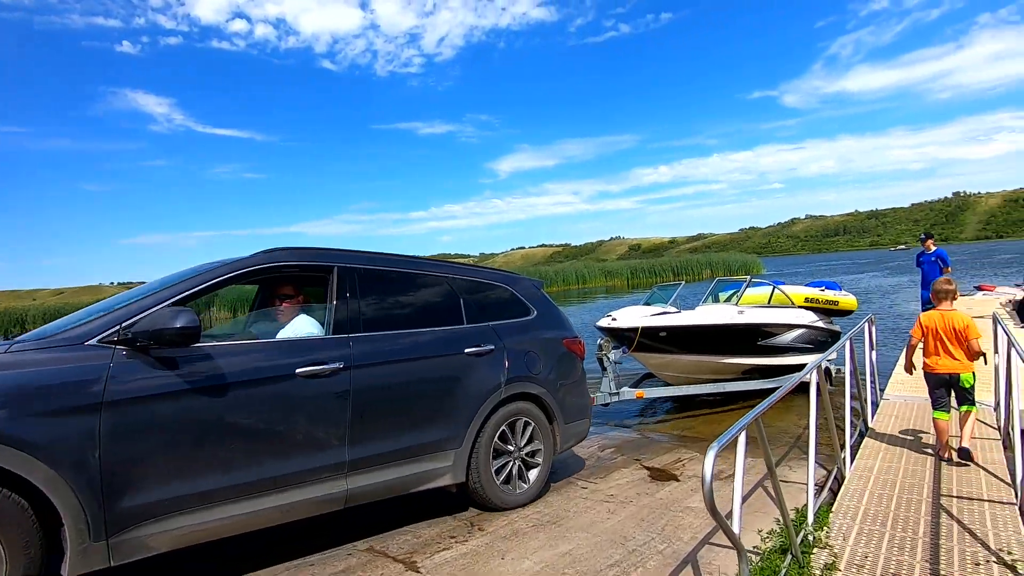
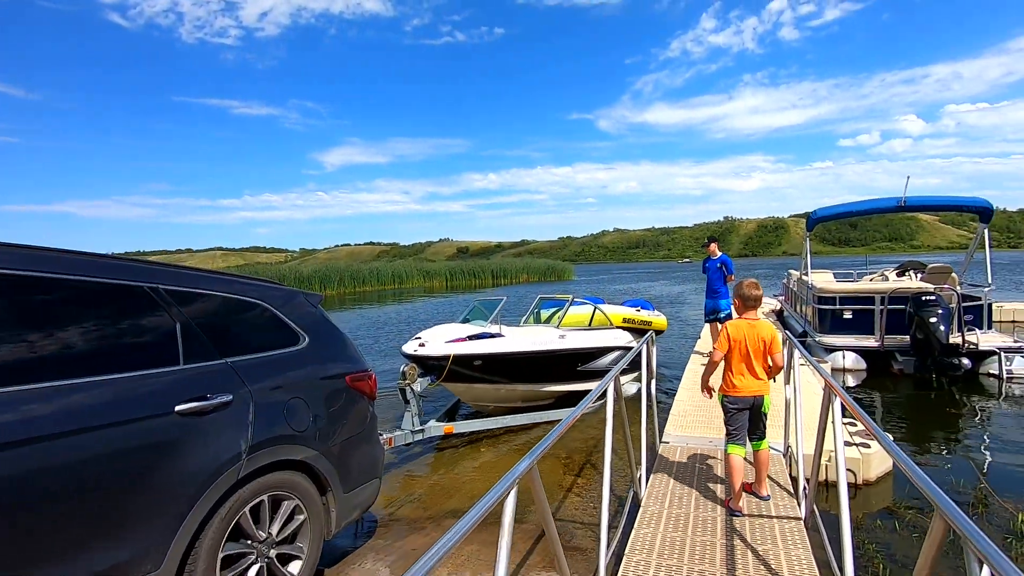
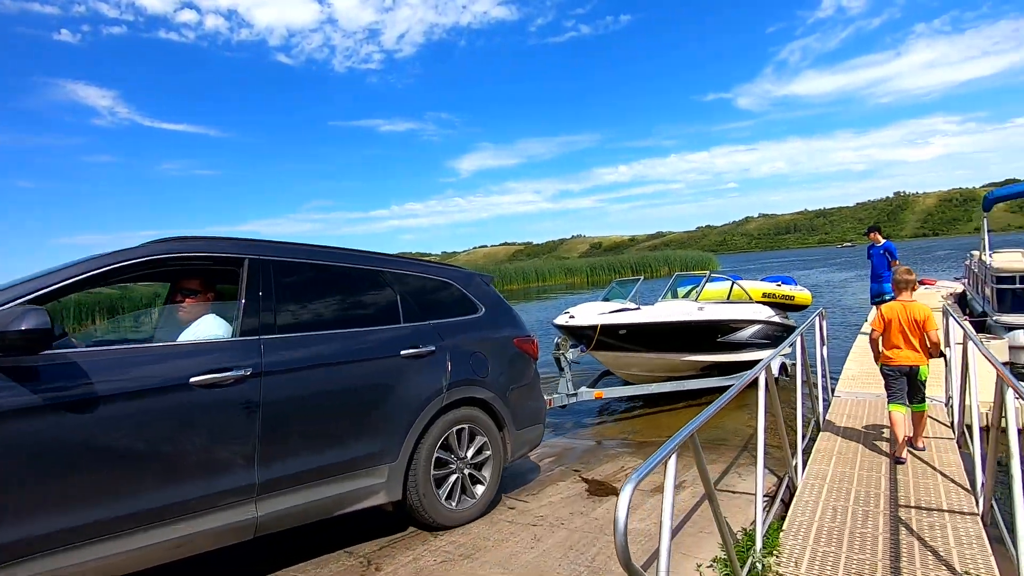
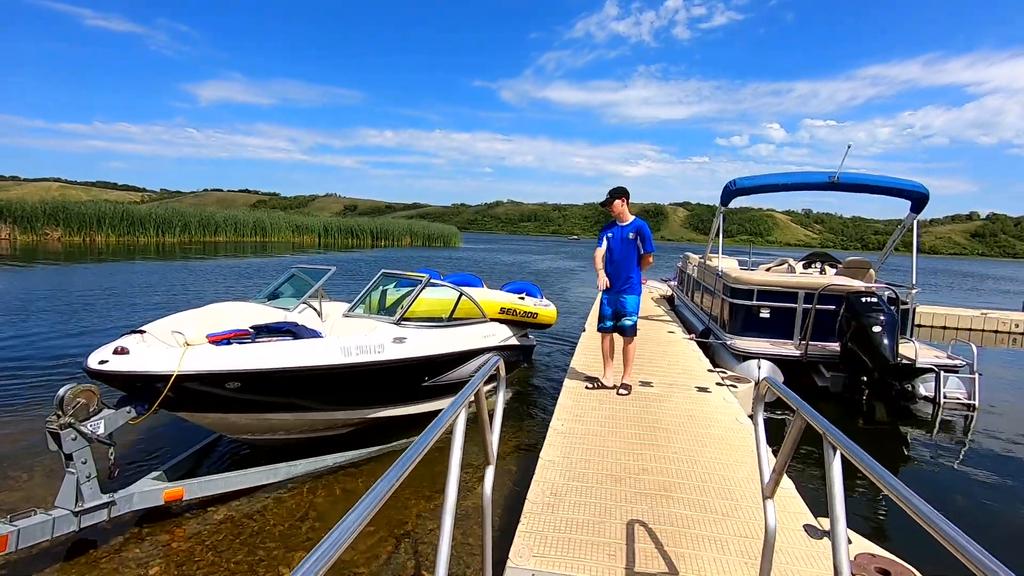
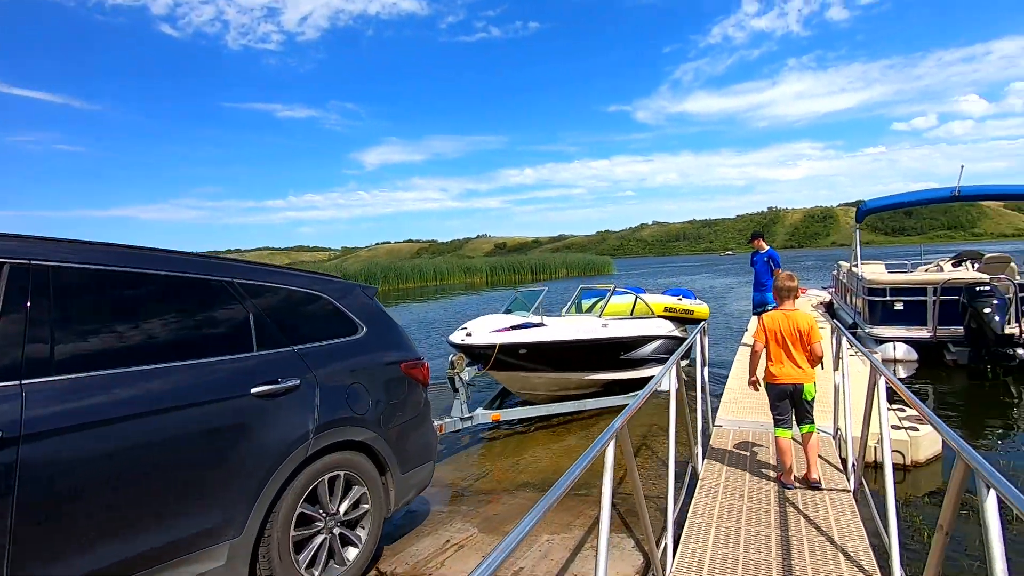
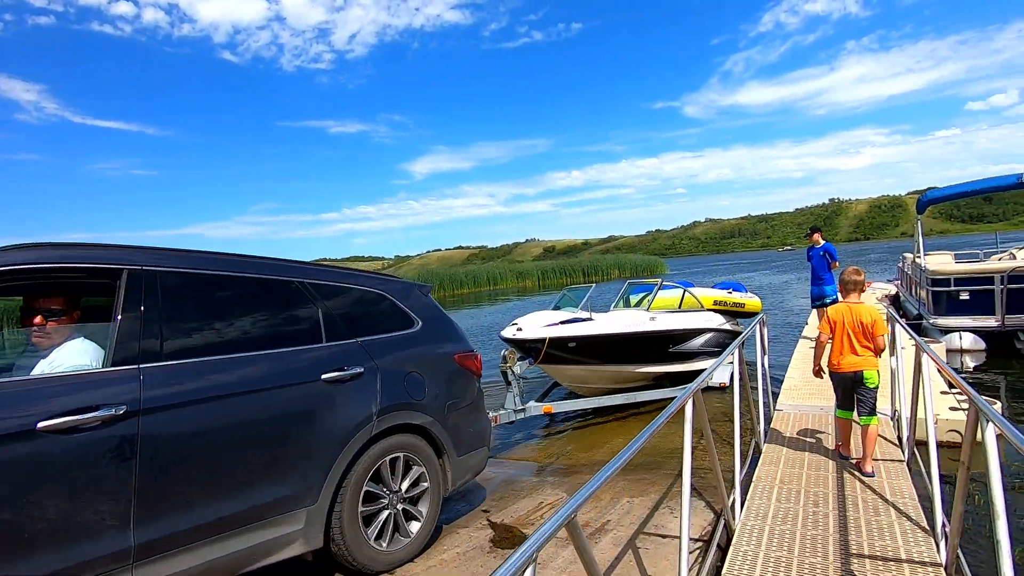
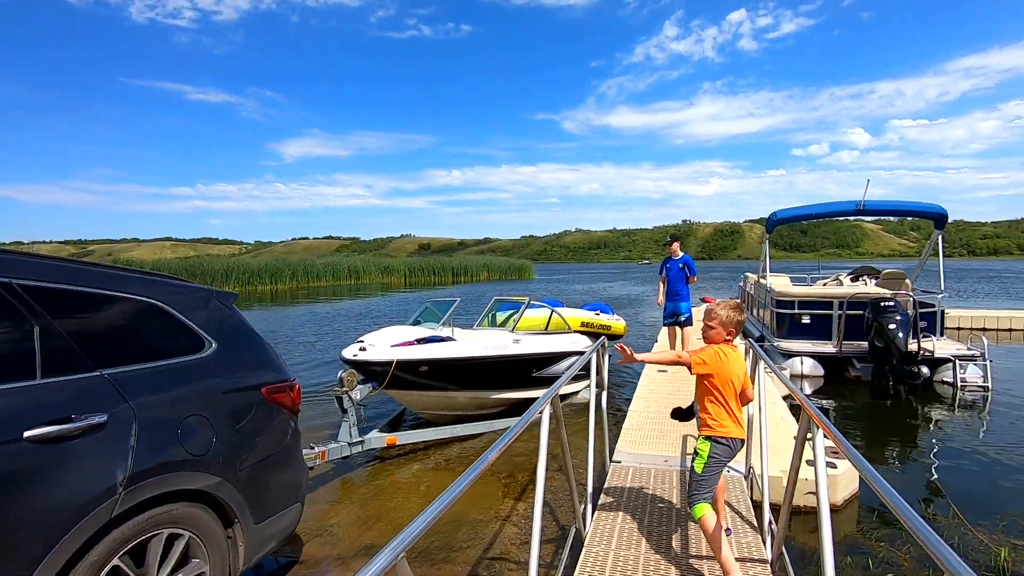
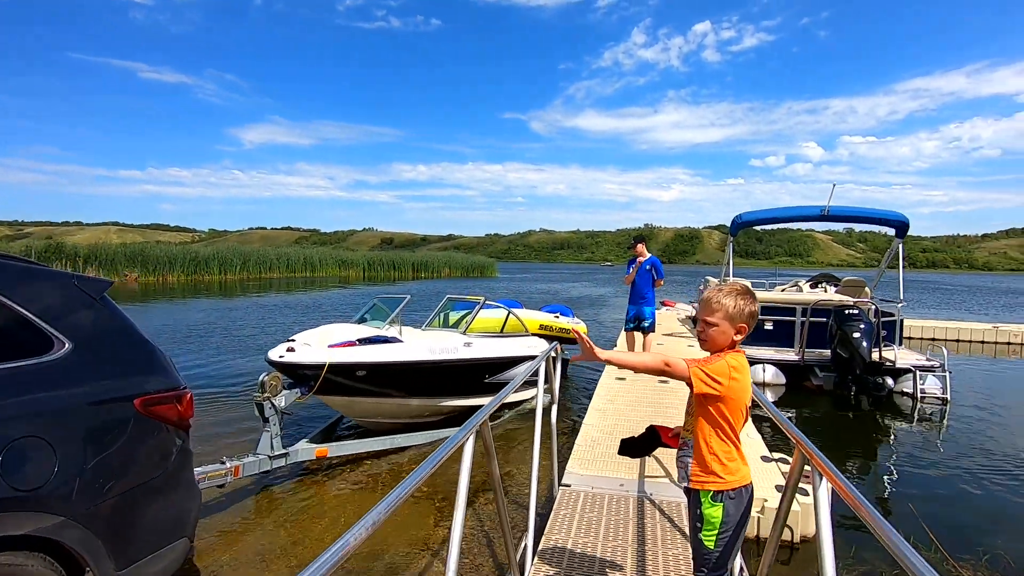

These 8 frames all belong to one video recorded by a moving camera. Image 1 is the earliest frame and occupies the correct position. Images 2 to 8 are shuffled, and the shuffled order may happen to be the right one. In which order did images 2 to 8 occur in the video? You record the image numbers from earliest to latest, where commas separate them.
3, 6, 5, 2, 7, 8, 4
